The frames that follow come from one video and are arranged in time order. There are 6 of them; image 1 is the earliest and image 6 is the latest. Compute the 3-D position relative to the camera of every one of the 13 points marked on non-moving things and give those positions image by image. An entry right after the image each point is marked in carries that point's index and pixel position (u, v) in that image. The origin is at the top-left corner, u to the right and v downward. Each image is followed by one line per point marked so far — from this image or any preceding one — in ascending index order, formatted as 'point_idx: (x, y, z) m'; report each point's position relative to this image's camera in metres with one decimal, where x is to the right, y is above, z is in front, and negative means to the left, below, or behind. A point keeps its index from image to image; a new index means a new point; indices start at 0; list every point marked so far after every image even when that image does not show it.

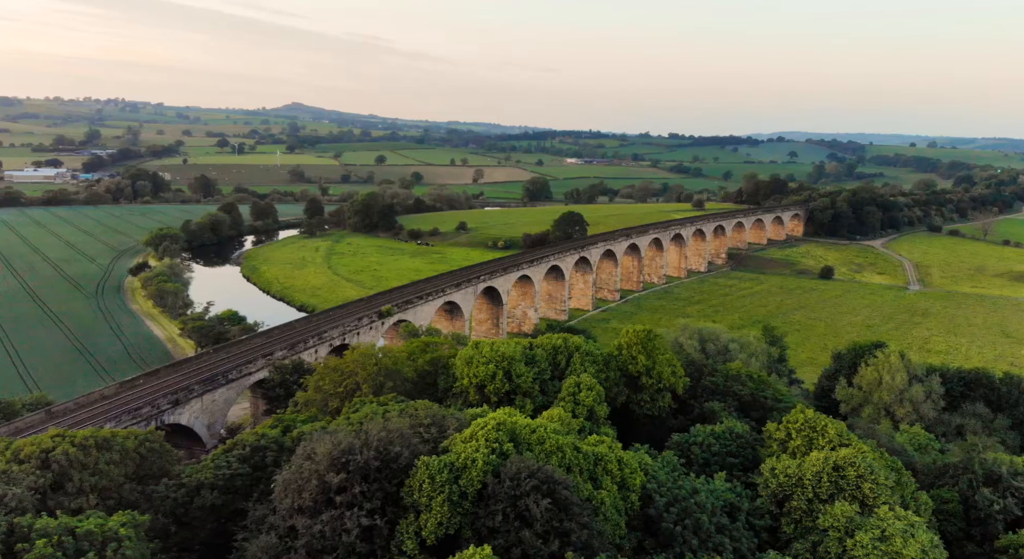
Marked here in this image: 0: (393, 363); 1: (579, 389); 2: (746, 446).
0: (-2.5, -1.8, +14.3) m
1: (+1.3, -2.1, +13.1) m
2: (+4.2, -3.0, +12.4) m
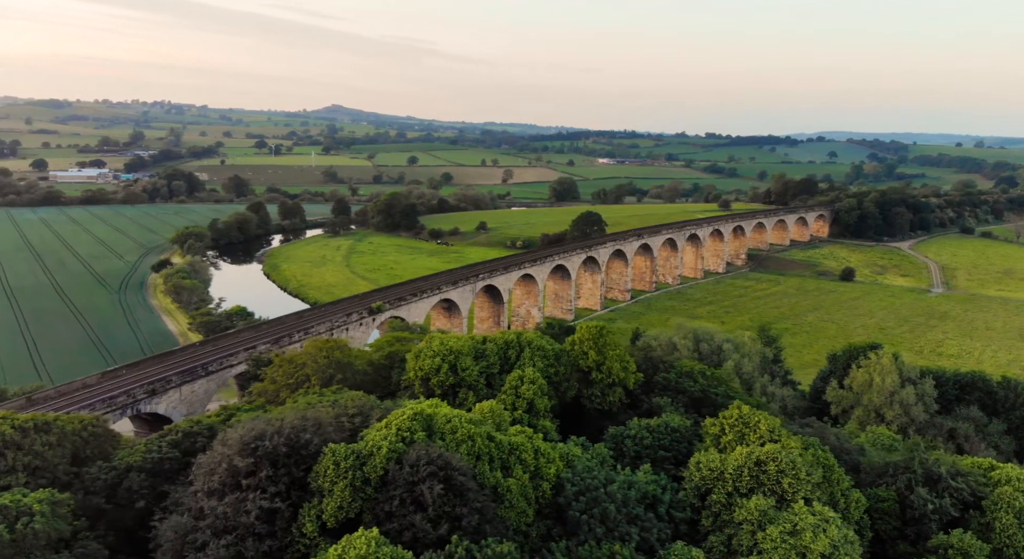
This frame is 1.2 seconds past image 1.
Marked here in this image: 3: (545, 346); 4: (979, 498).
0: (-3.6, -1.7, +14.6) m
1: (+0.2, -2.0, +13.3) m
2: (+3.0, -2.9, +12.5) m
3: (+0.7, -1.4, +14.7) m
4: (+8.1, -3.8, +11.9) m
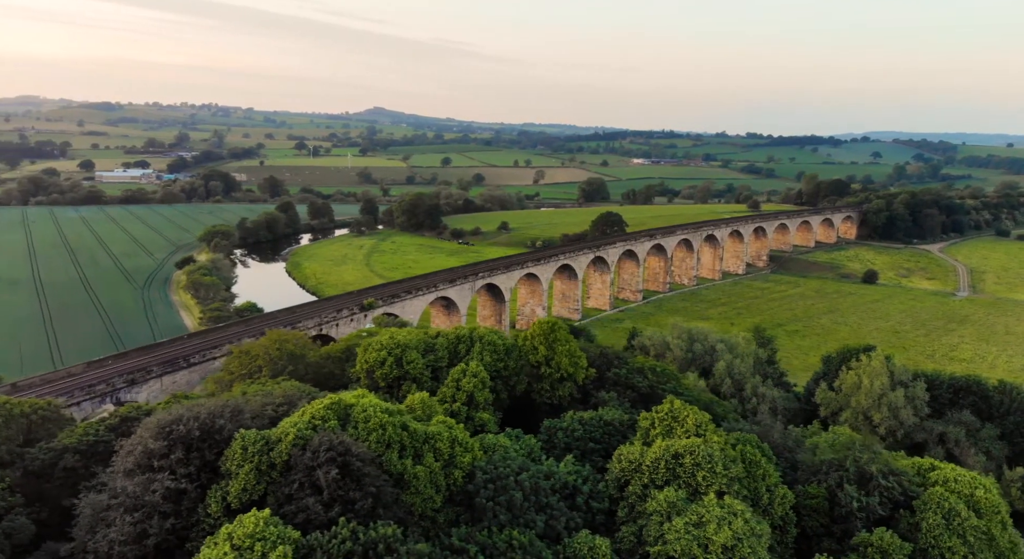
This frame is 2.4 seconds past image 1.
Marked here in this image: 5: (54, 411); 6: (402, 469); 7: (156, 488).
0: (-4.6, -1.5, +15.0) m
1: (-0.9, -1.9, +13.5) m
2: (+1.8, -2.8, +12.6) m
3: (-0.3, -1.3, +14.9) m
4: (+6.9, -3.8, +11.9) m
5: (-8.1, -2.3, +12.1) m
6: (-1.5, -2.7, +9.7) m
7: (-4.6, -2.7, +8.9) m
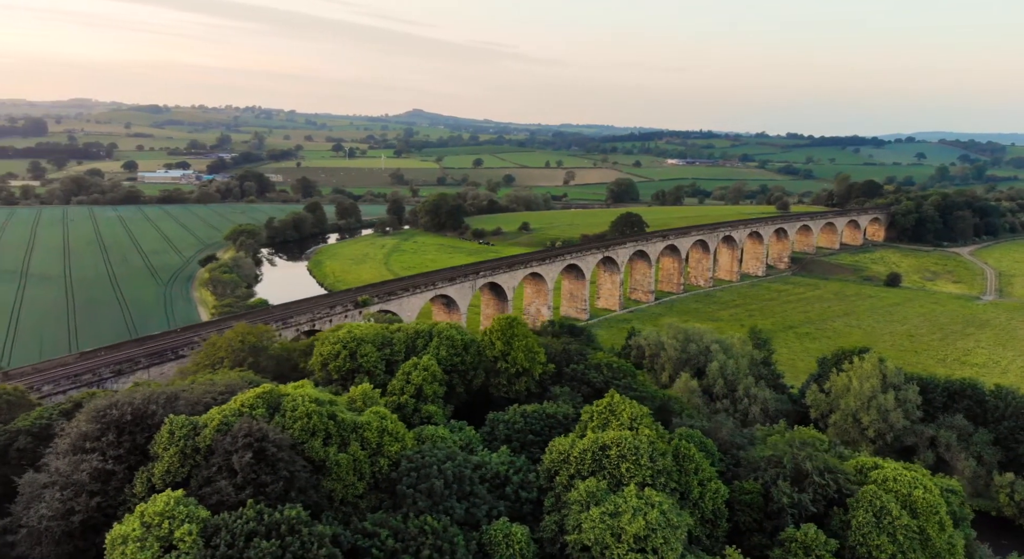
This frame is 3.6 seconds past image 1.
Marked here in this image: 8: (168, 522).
0: (-5.6, -1.4, +15.5) m
1: (-1.9, -1.8, +13.9) m
2: (+0.8, -2.8, +12.8) m
3: (-1.3, -1.2, +15.2) m
4: (+5.8, -3.7, +11.9) m
5: (-9.2, -2.2, +12.7) m
6: (-2.7, -2.6, +10.0) m
7: (-5.8, -2.6, +9.3) m
8: (-4.1, -2.9, +8.2) m
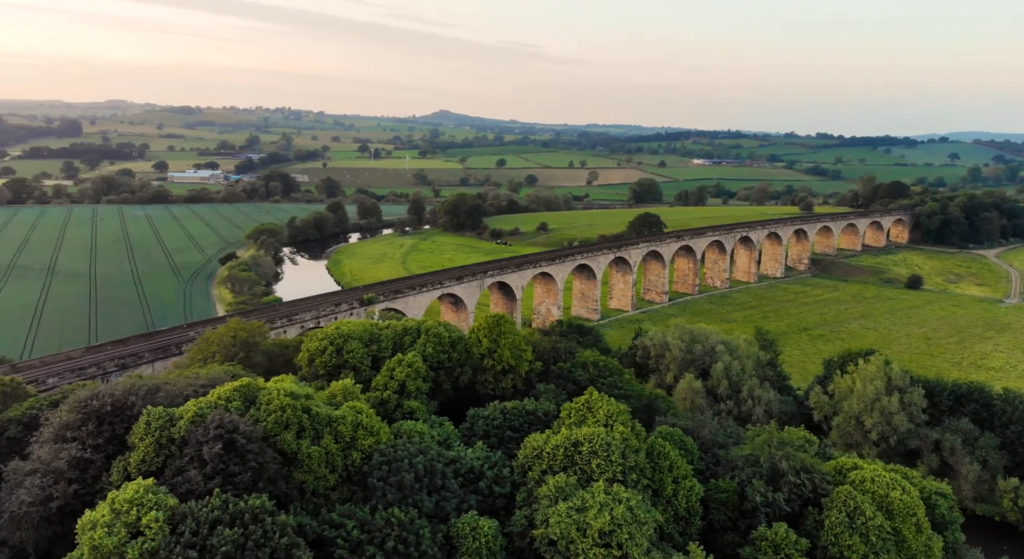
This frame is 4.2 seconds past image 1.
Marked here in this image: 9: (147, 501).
0: (-5.9, -1.3, +15.8) m
1: (-2.3, -1.8, +14.1) m
2: (+0.4, -2.7, +12.9) m
3: (-1.6, -1.2, +15.4) m
4: (+5.3, -3.7, +11.8) m
5: (-9.6, -2.1, +13.2) m
6: (-3.2, -2.5, +10.2) m
7: (-6.3, -2.5, +9.7) m
8: (-4.7, -2.8, +8.5) m
9: (-4.6, -2.8, +8.6) m
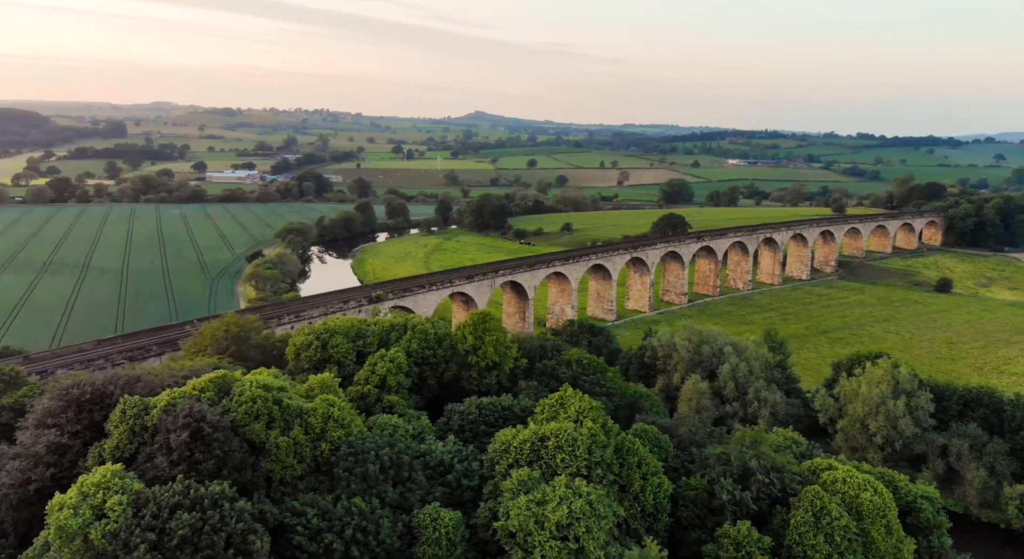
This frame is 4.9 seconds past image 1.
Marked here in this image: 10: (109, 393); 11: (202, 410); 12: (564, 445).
0: (-6.2, -1.2, +16.3) m
1: (-2.7, -1.7, +14.4) m
2: (-0.1, -2.7, +13.1) m
3: (-2.0, -1.1, +15.6) m
4: (+4.8, -3.7, +11.8) m
5: (-10.0, -2.0, +13.8) m
6: (-3.8, -2.5, +10.6) m
7: (-6.9, -2.4, +10.1) m
8: (-5.3, -2.8, +8.9) m
9: (-5.2, -2.7, +9.0) m
10: (-6.4, -1.8, +11.0) m
11: (-4.5, -1.9, +10.2) m
12: (+0.8, -2.7, +11.2) m
